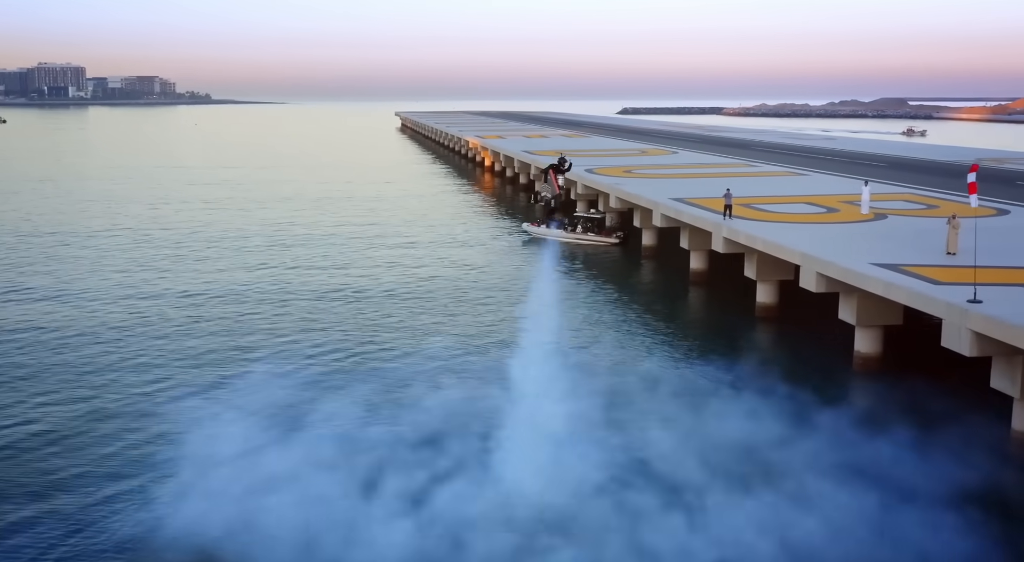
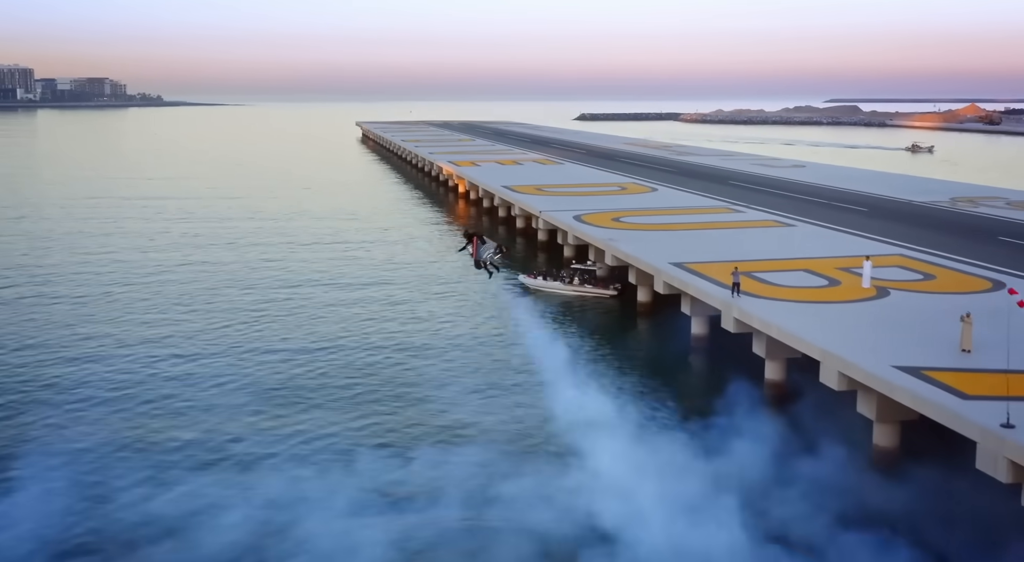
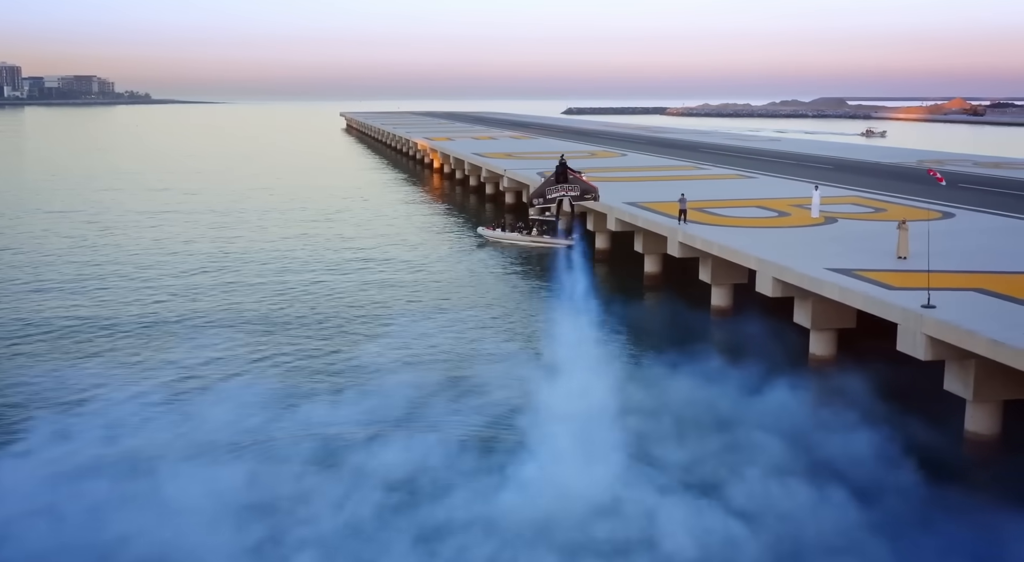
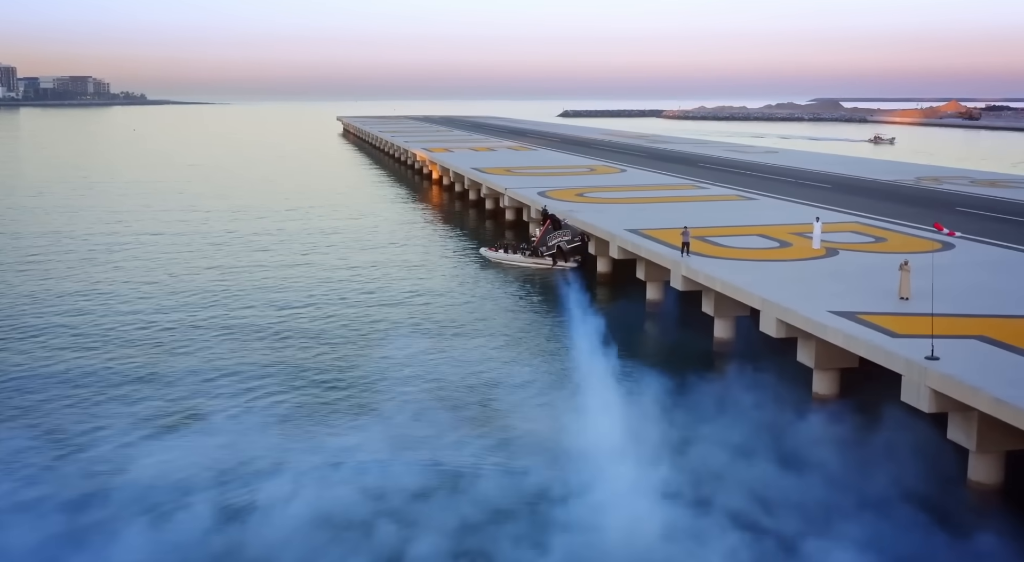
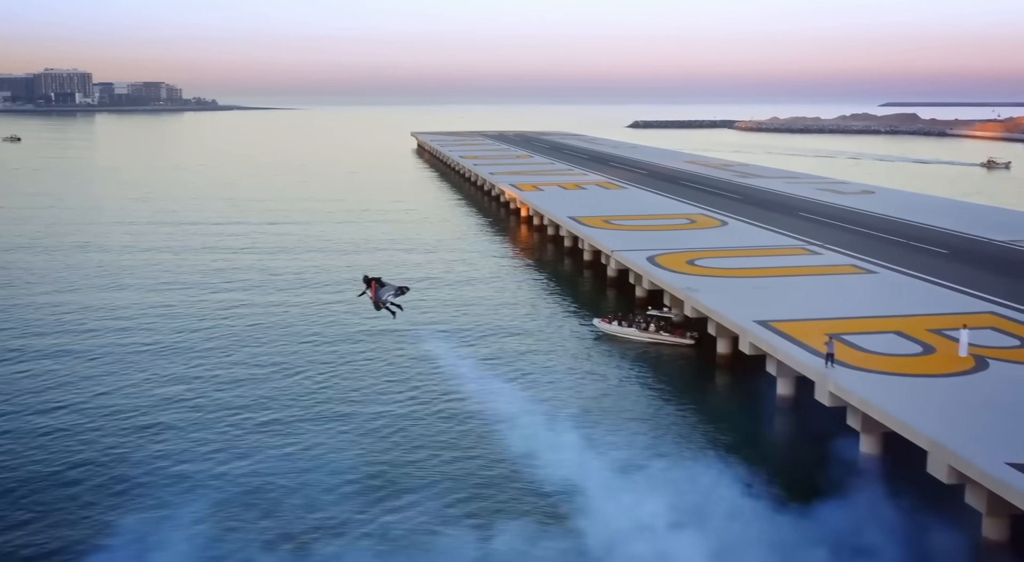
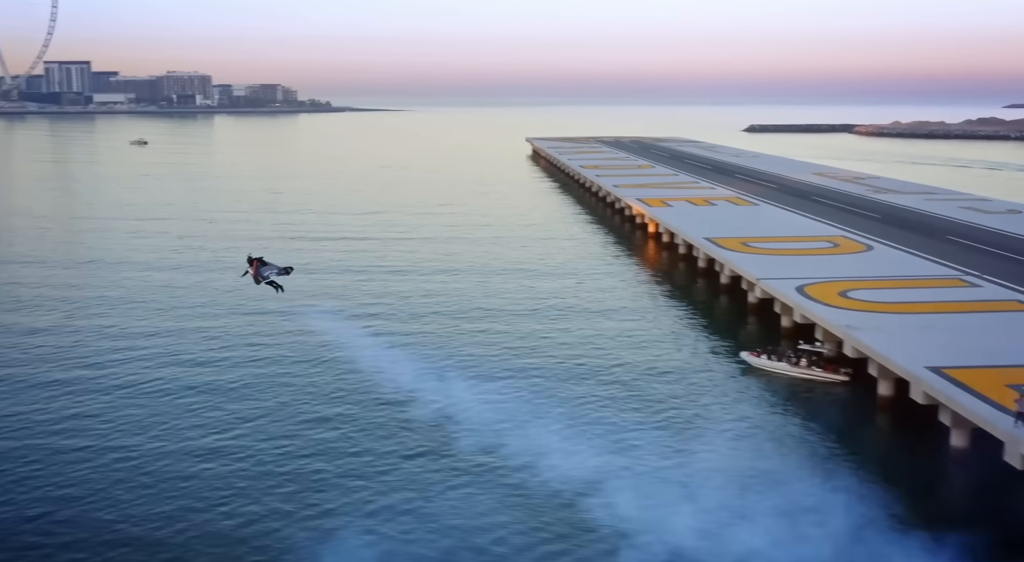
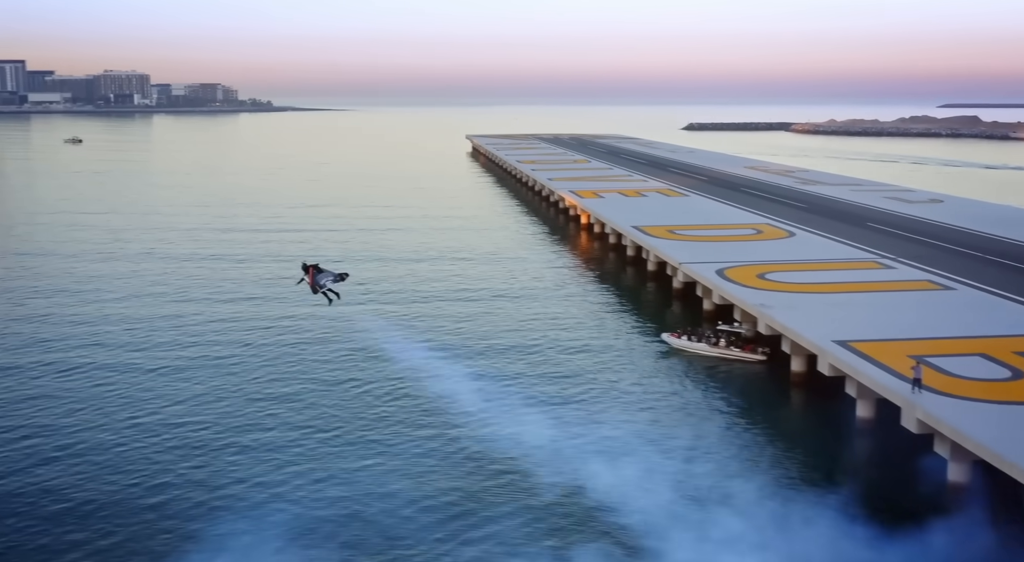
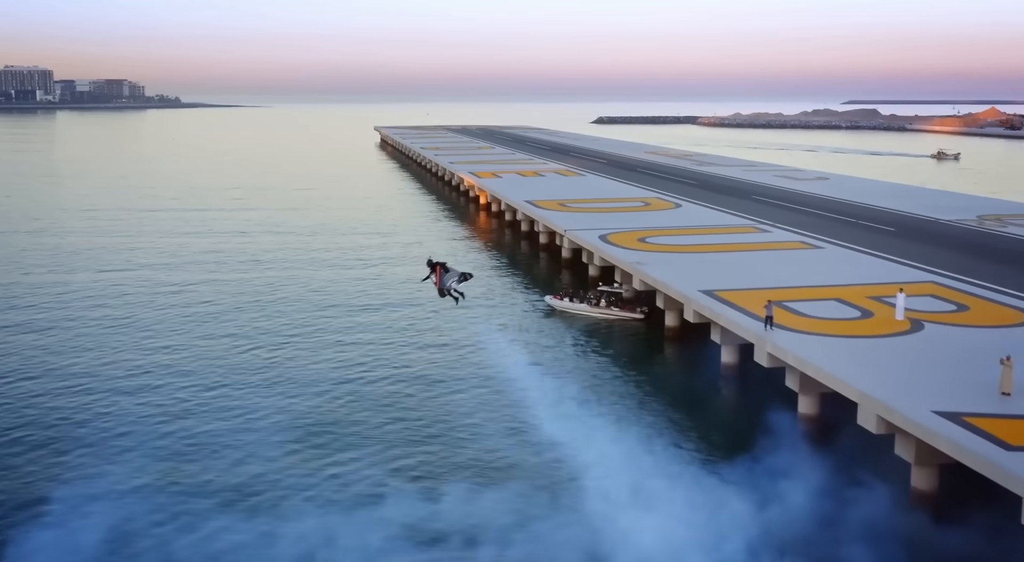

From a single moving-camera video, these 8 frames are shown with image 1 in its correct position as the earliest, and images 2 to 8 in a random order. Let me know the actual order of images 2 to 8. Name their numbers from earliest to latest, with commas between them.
3, 4, 2, 8, 5, 7, 6
